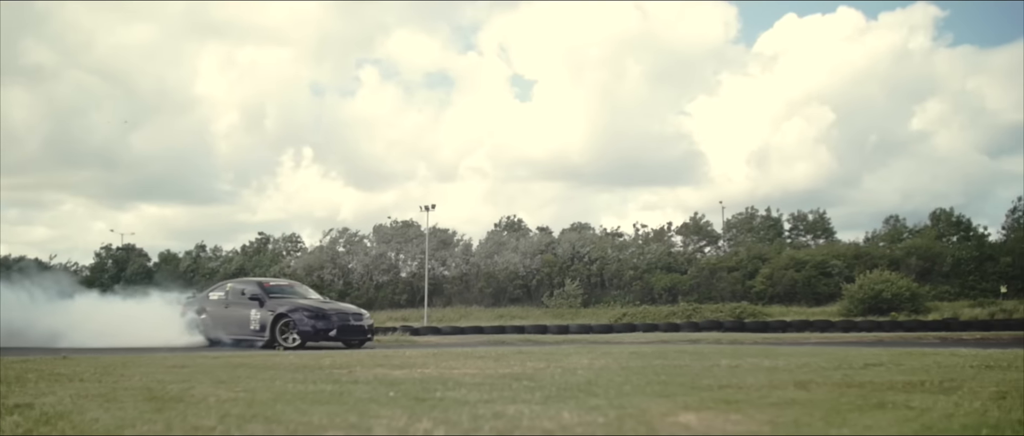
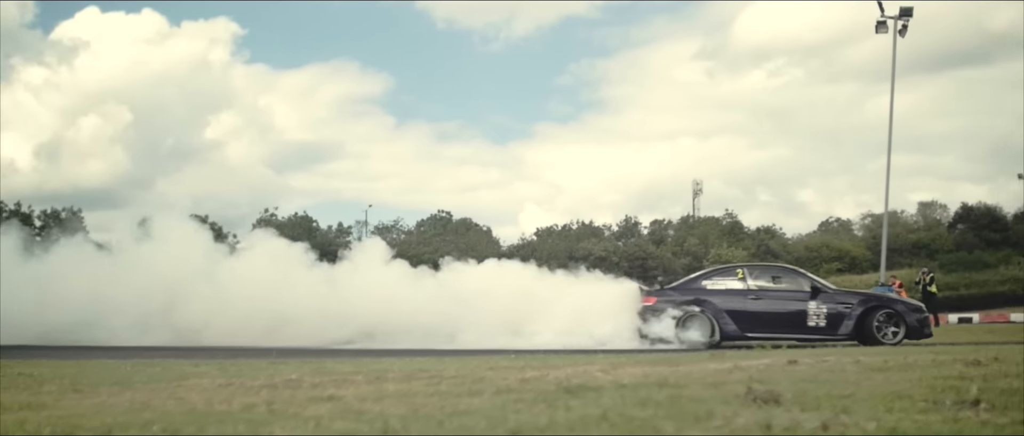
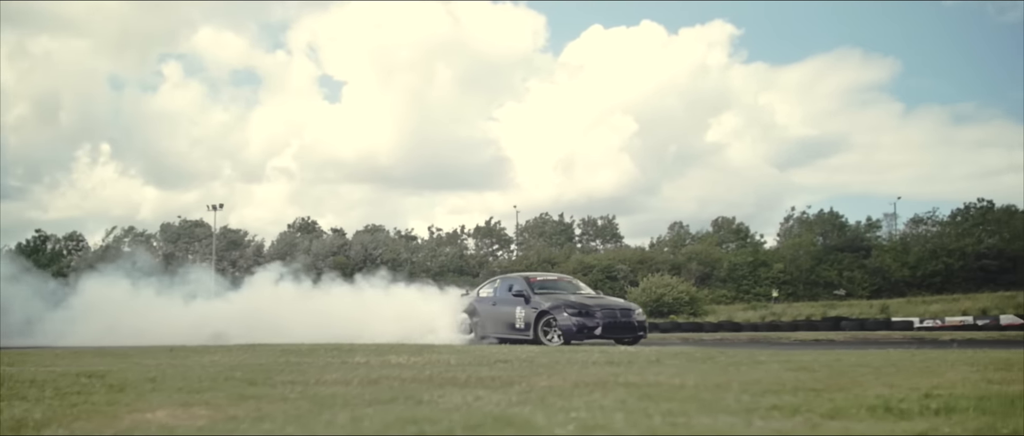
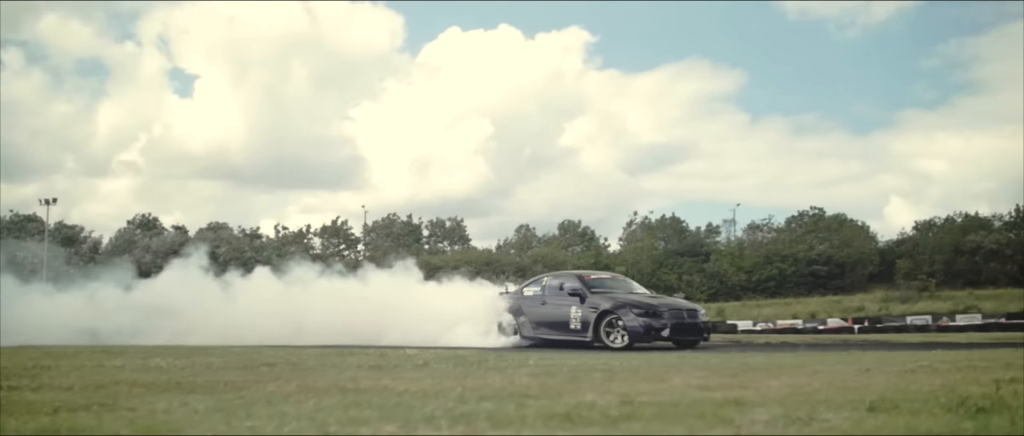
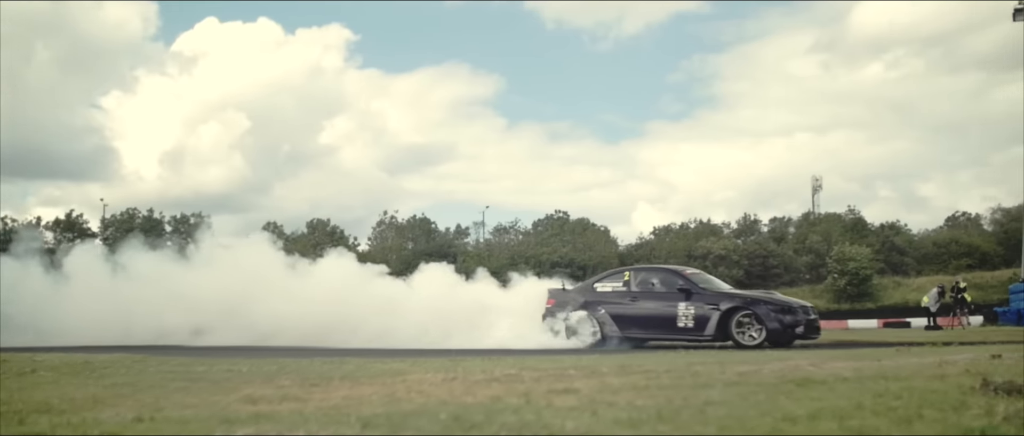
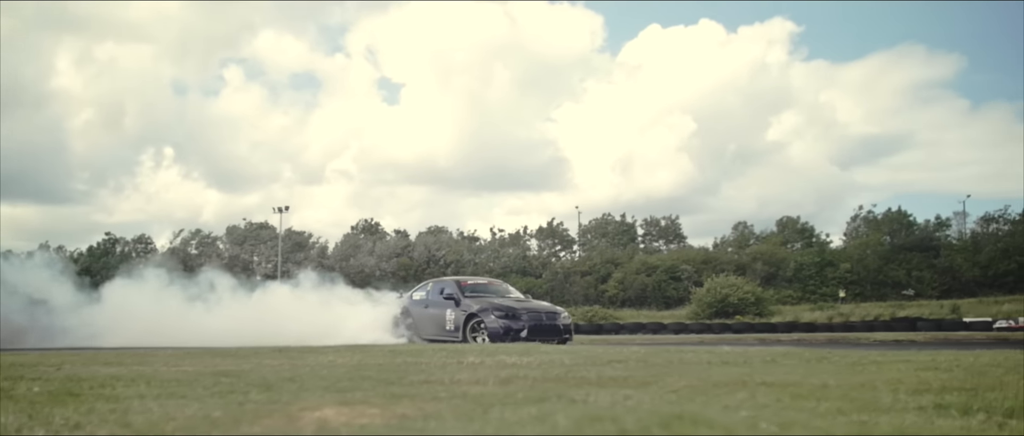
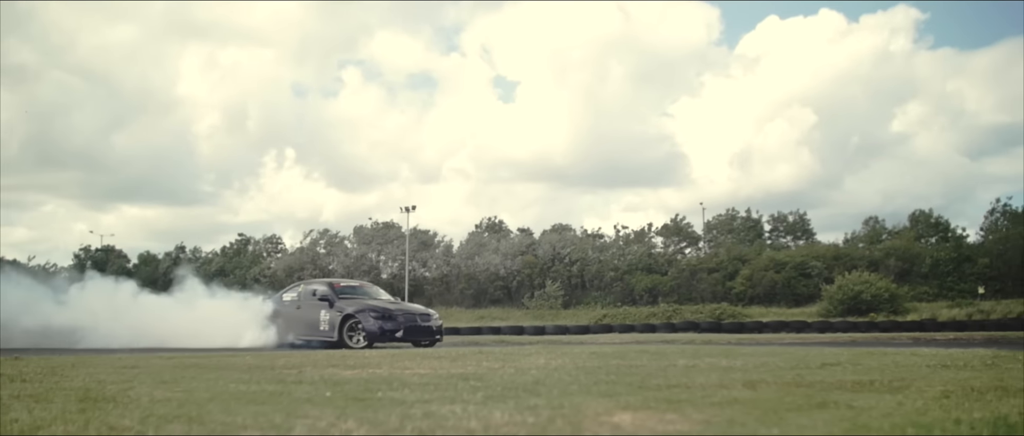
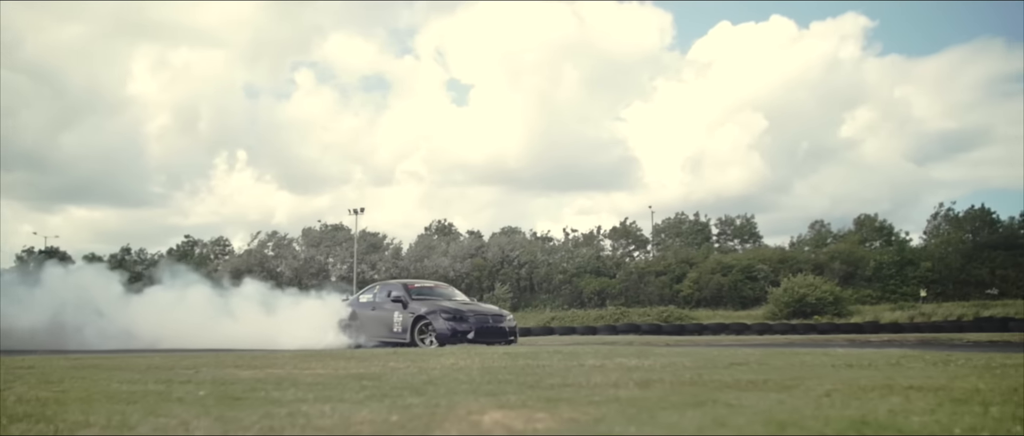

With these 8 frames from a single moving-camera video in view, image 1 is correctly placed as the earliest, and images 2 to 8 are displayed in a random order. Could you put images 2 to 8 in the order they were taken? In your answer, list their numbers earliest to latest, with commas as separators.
7, 8, 6, 3, 4, 5, 2
